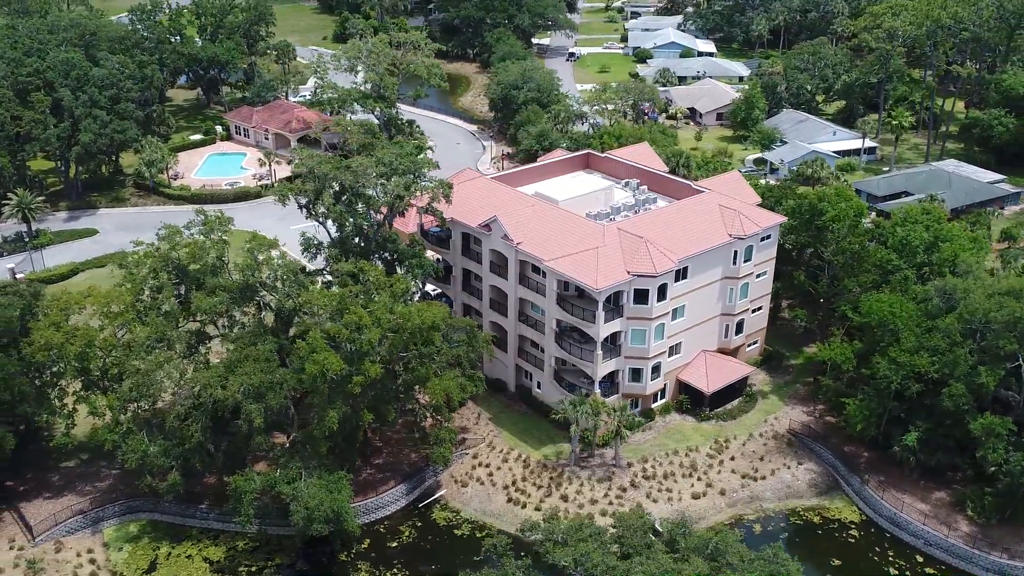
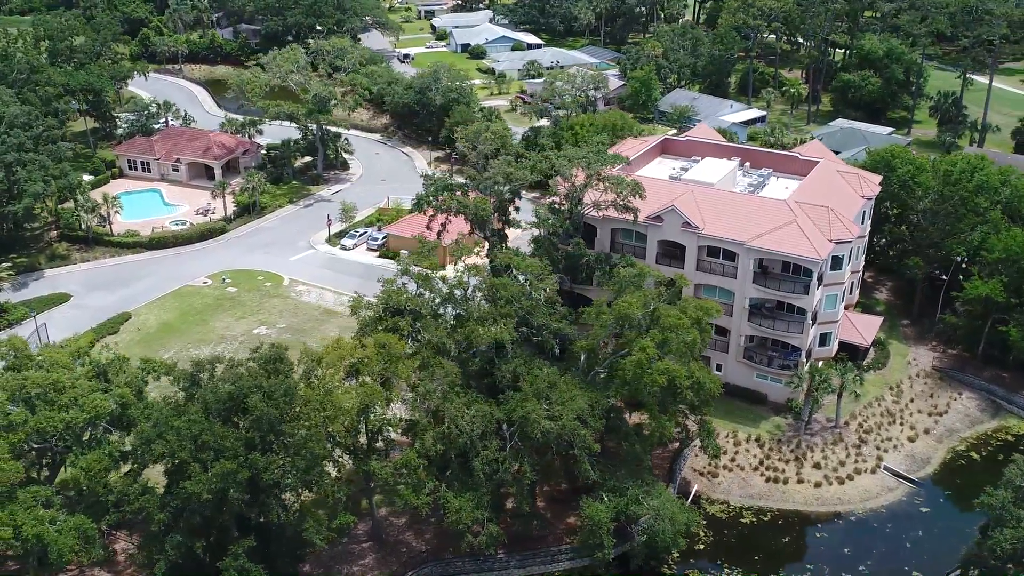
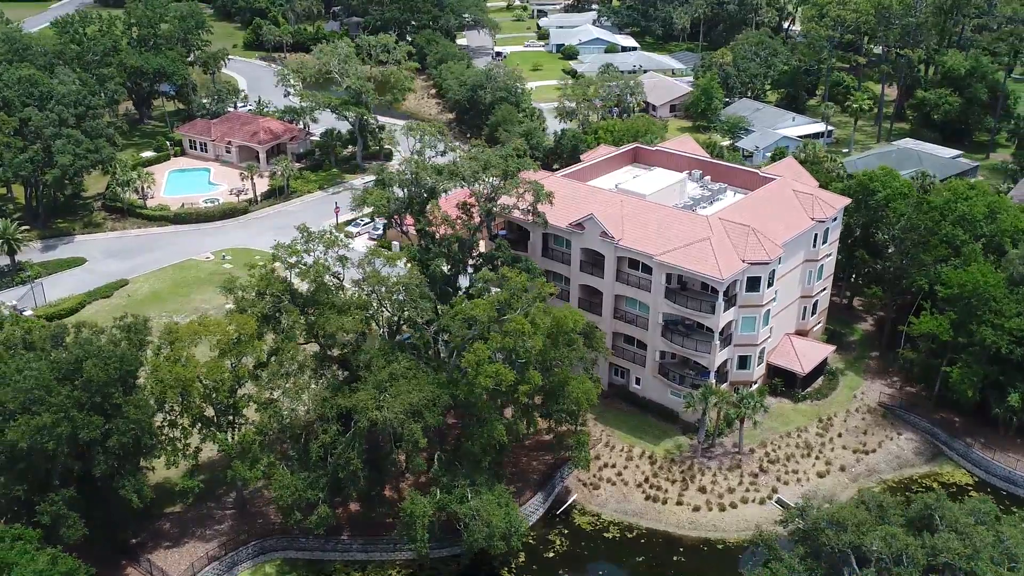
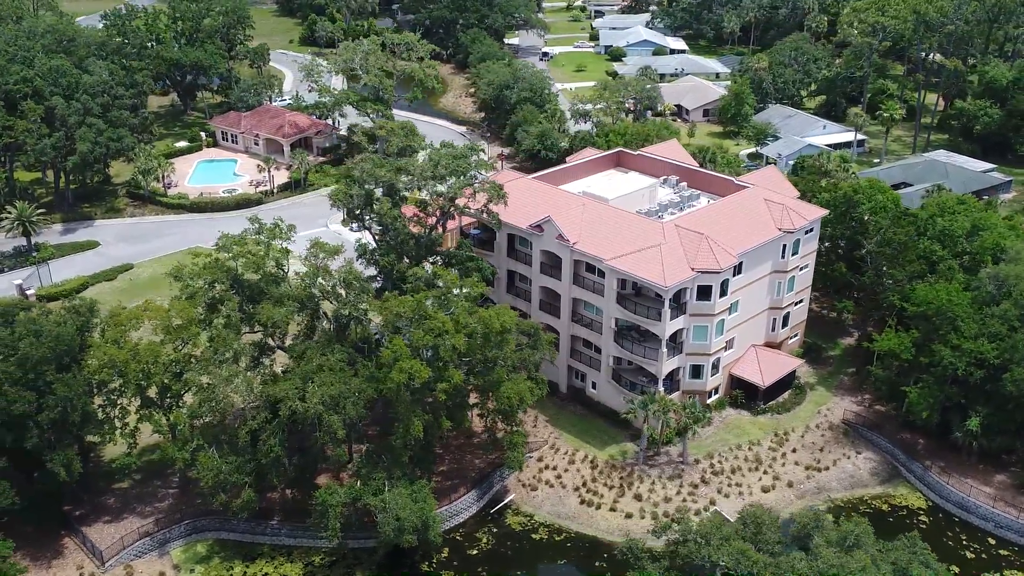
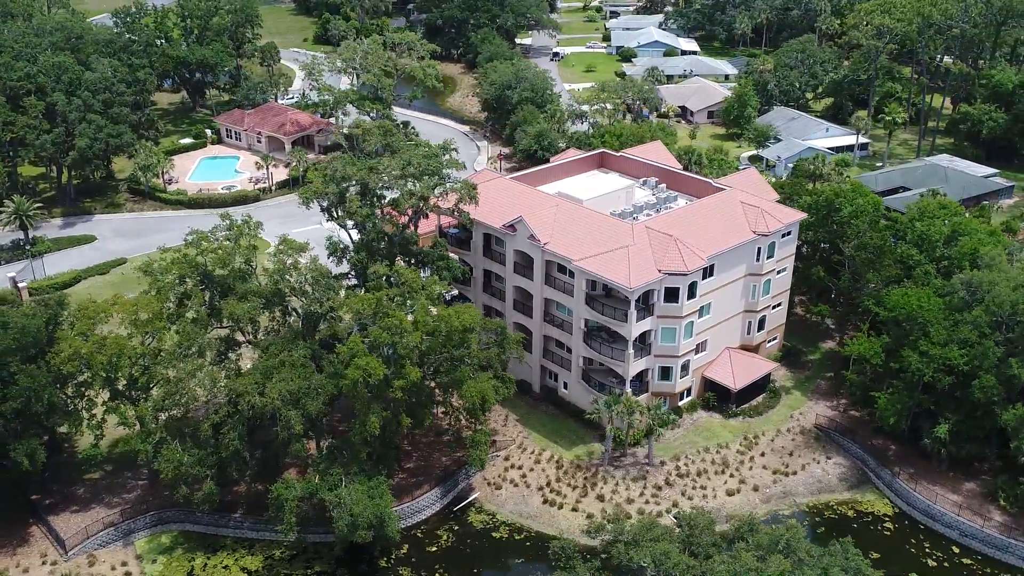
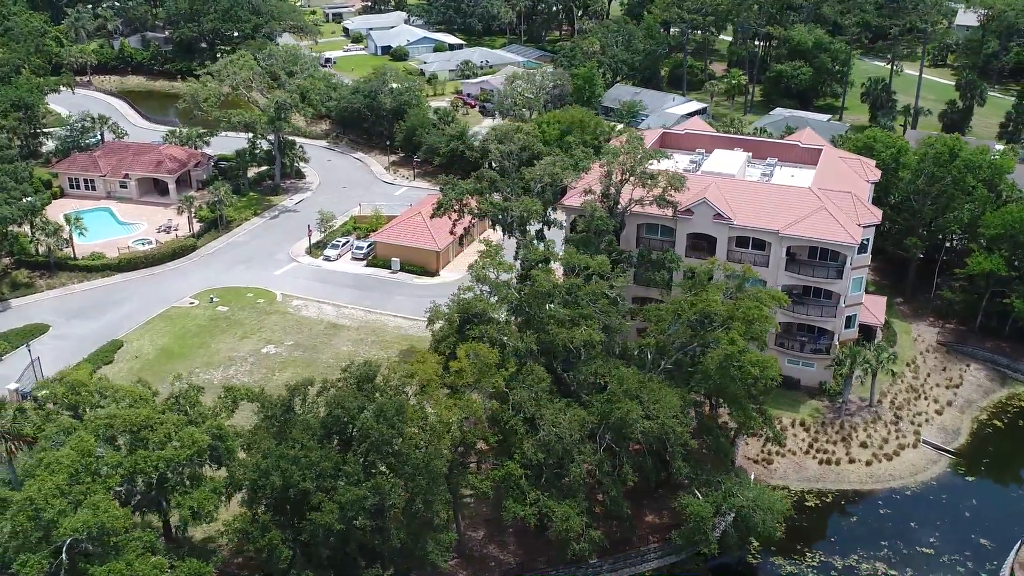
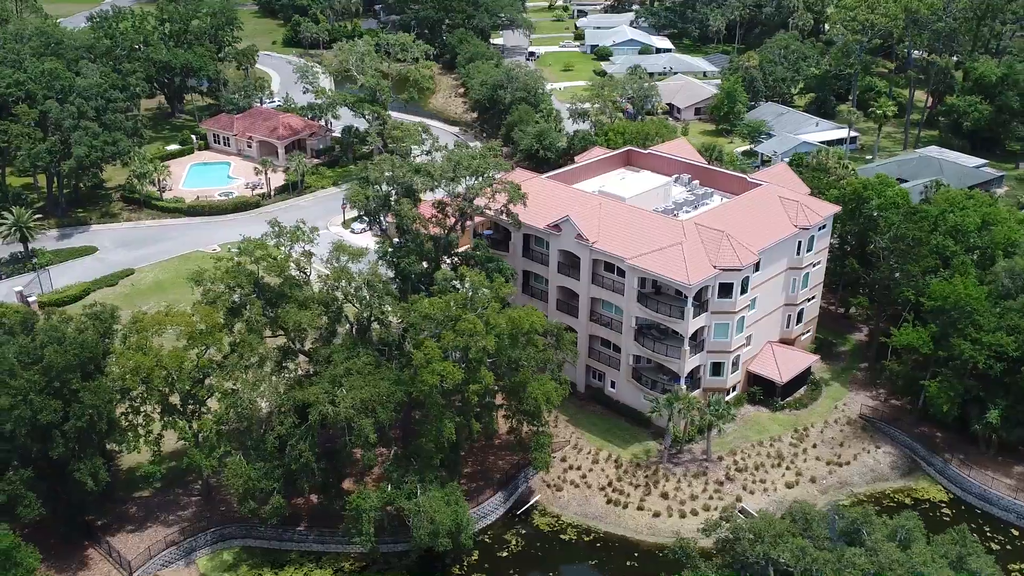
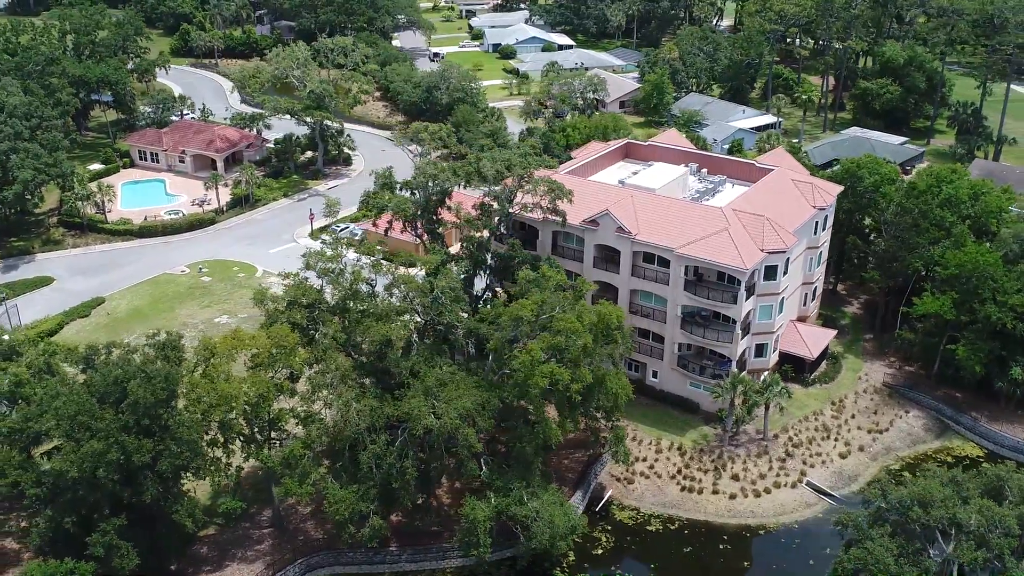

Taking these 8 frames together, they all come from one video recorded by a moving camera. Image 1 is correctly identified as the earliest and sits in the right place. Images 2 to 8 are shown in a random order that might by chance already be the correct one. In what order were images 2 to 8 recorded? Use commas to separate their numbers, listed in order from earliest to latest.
5, 4, 7, 3, 8, 2, 6
